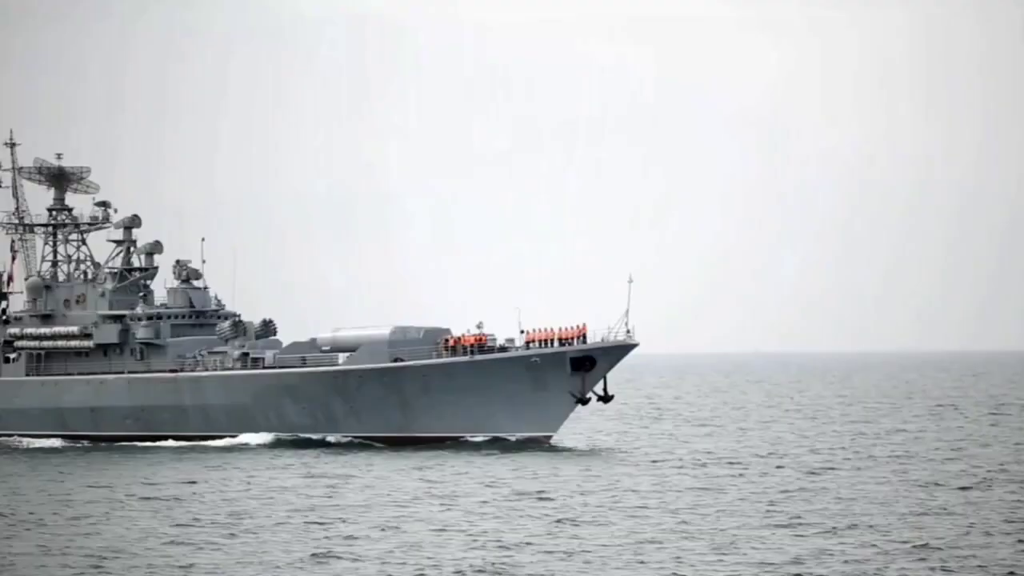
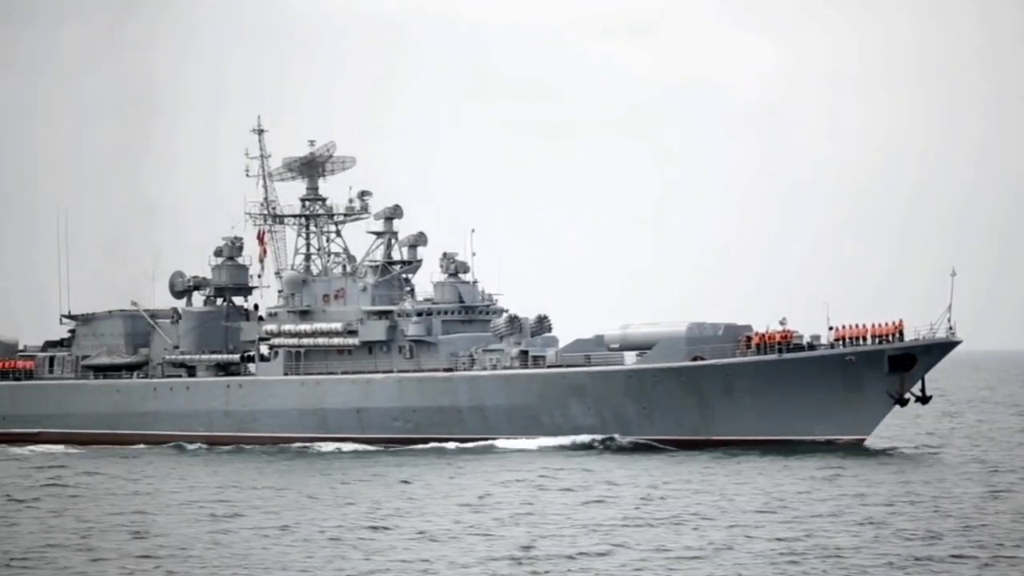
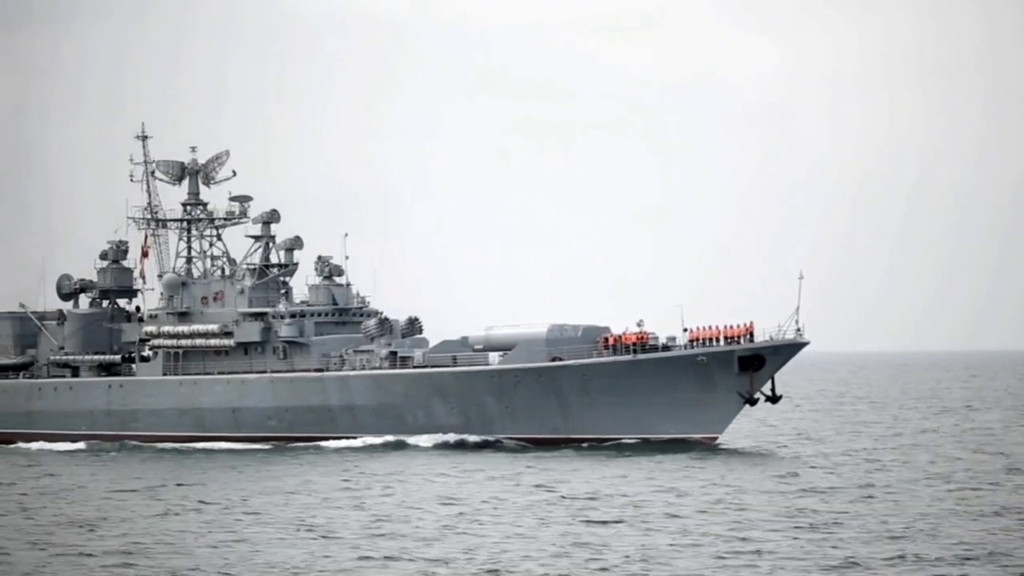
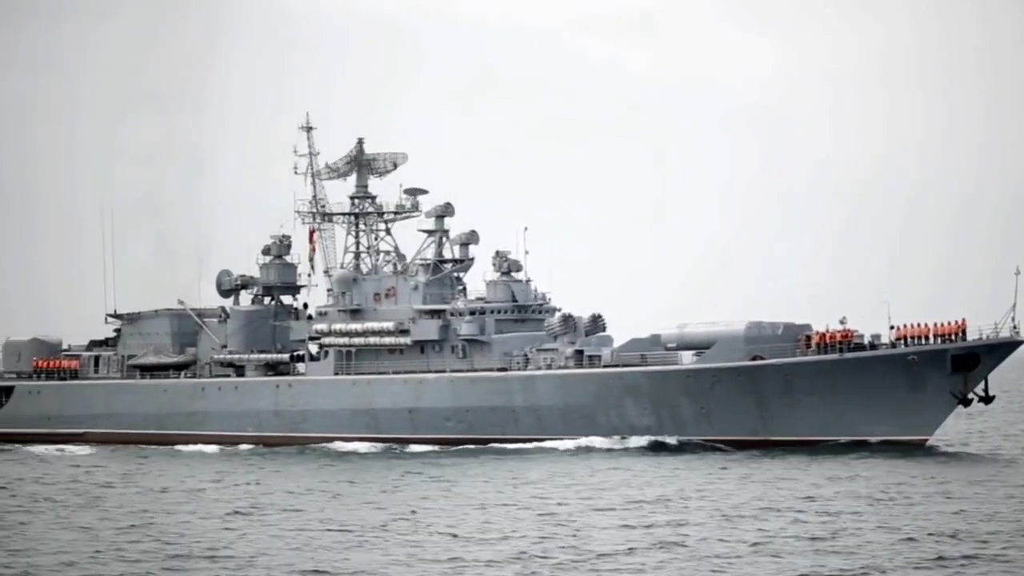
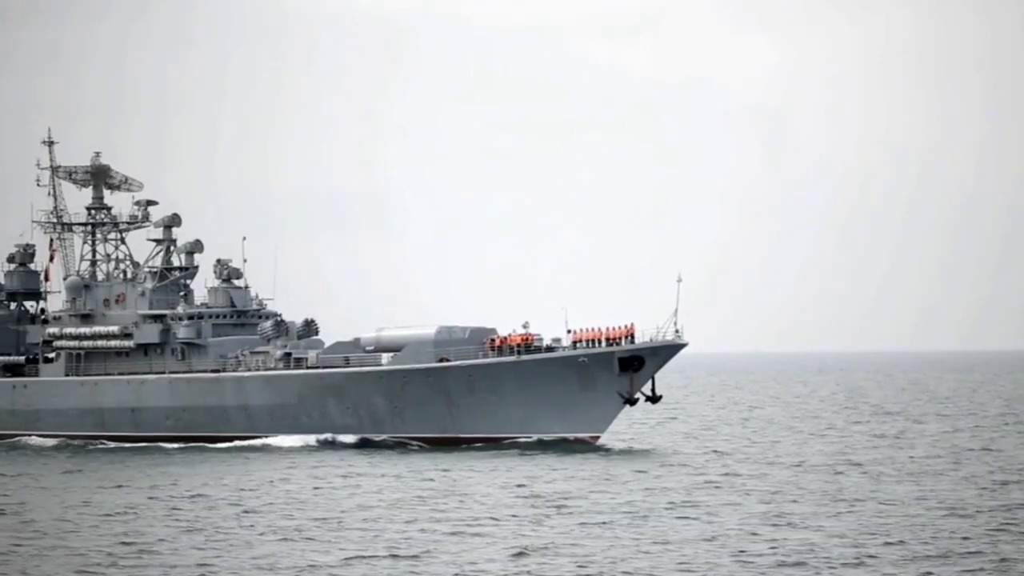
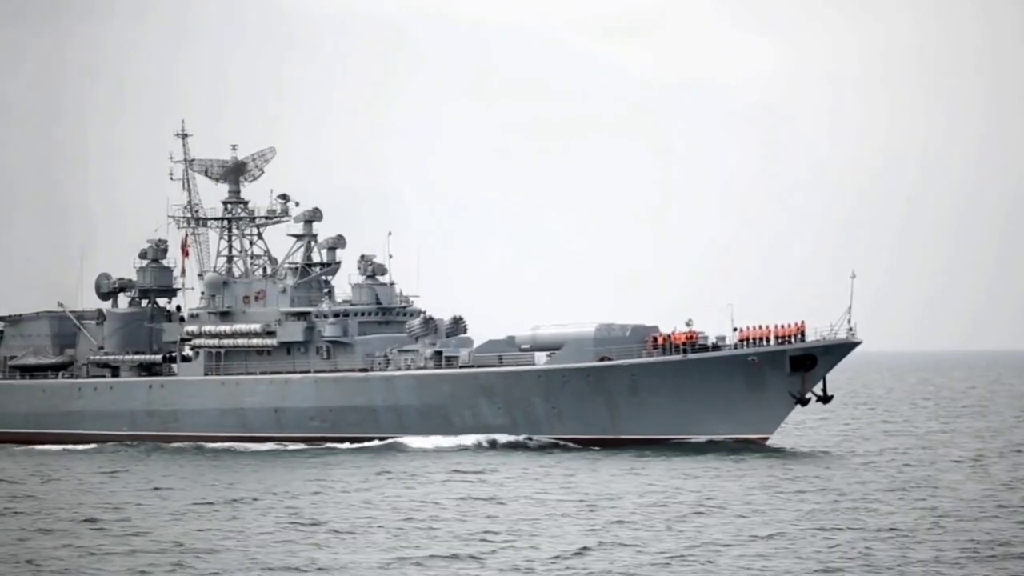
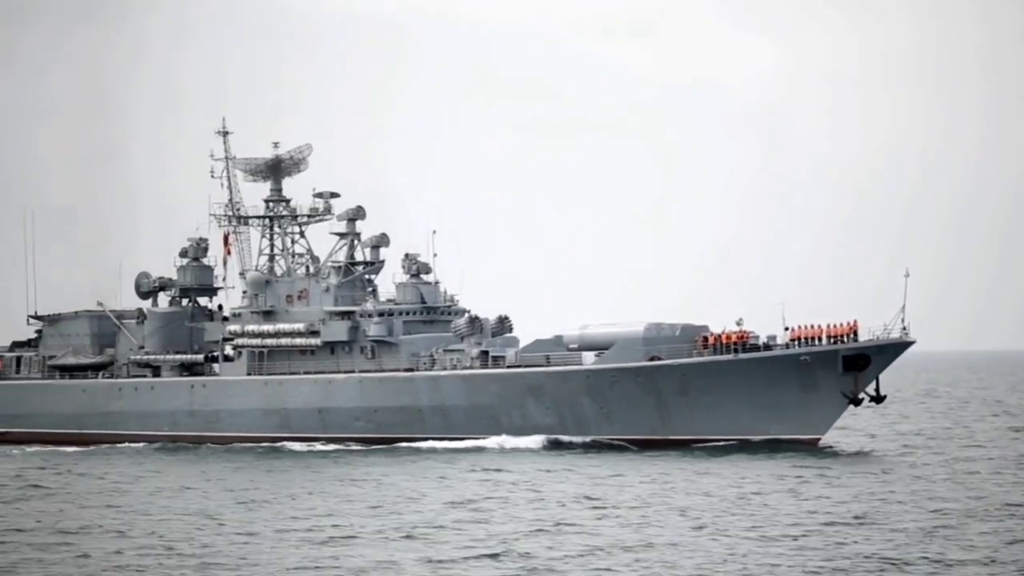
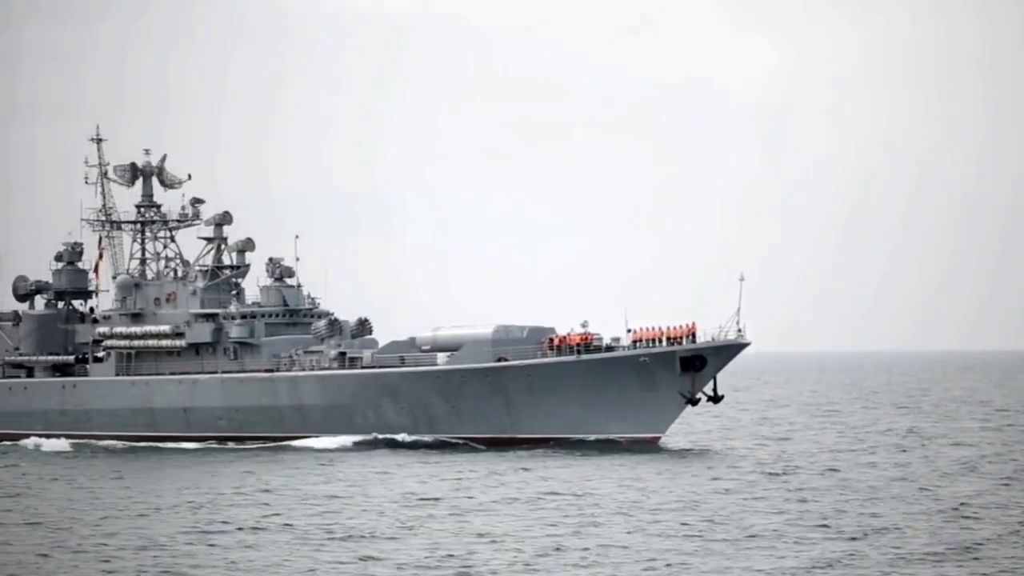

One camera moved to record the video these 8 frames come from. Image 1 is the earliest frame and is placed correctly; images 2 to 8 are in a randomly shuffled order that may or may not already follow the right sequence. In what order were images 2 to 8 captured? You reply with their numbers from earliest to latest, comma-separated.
5, 8, 3, 6, 7, 2, 4
